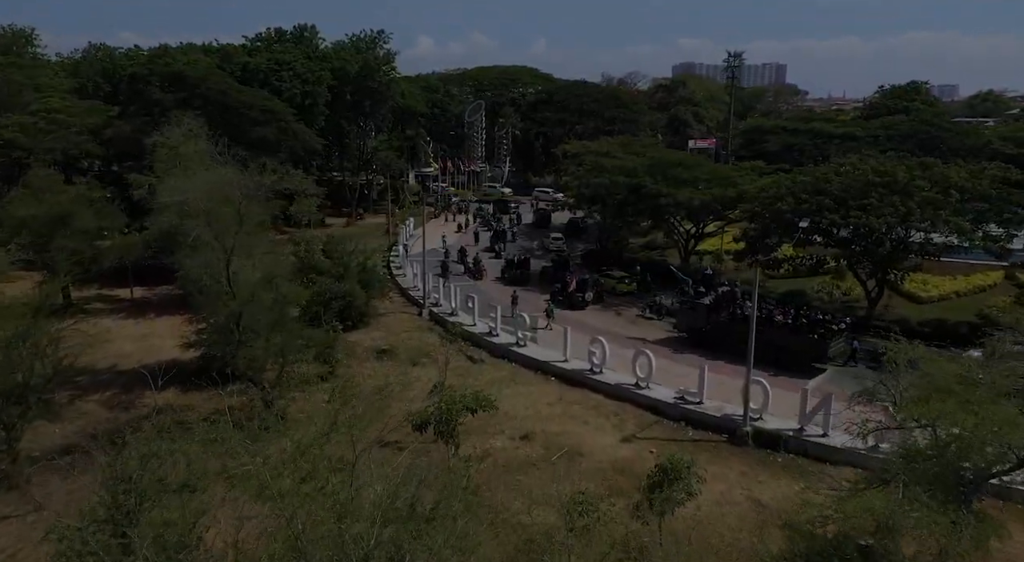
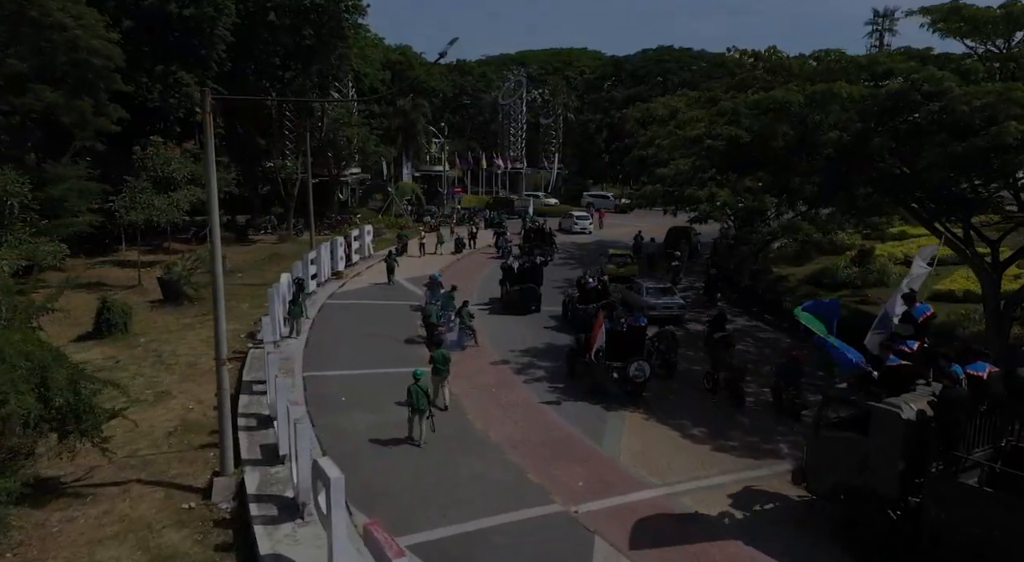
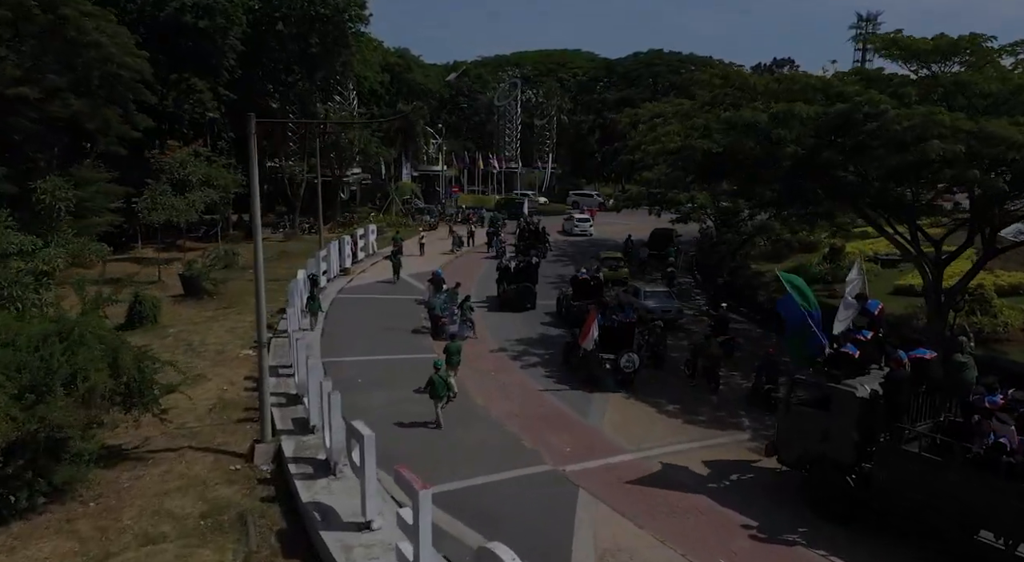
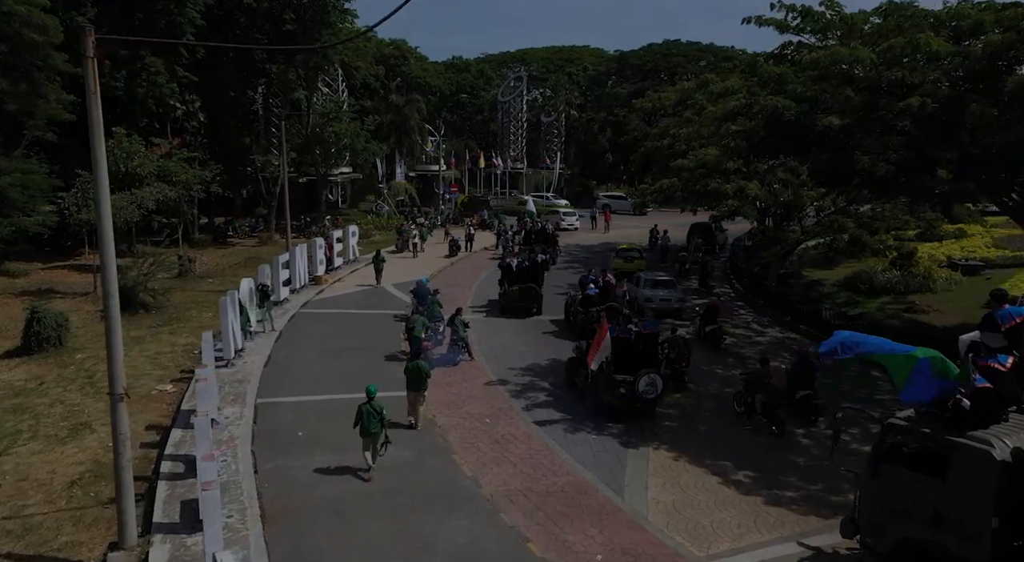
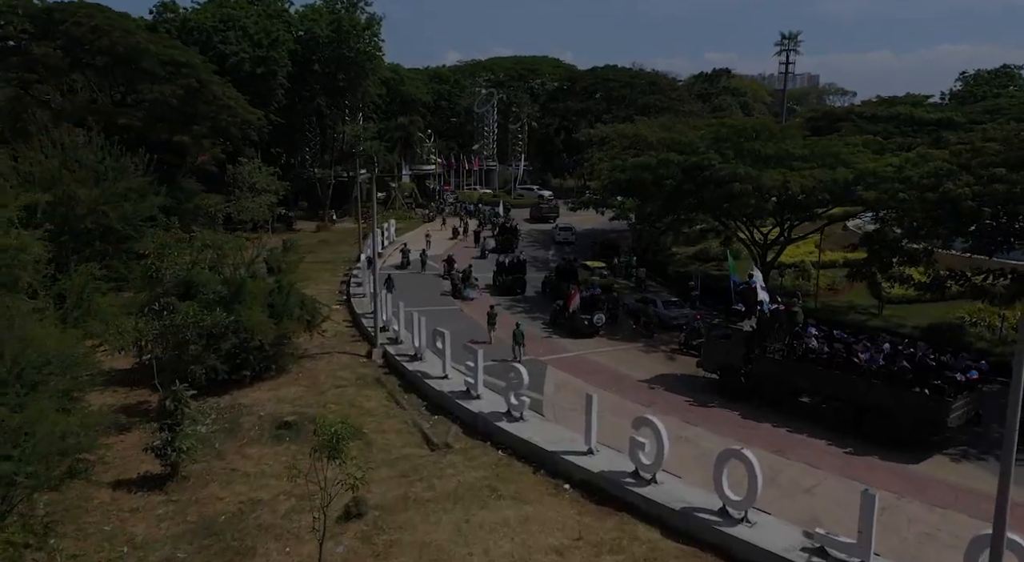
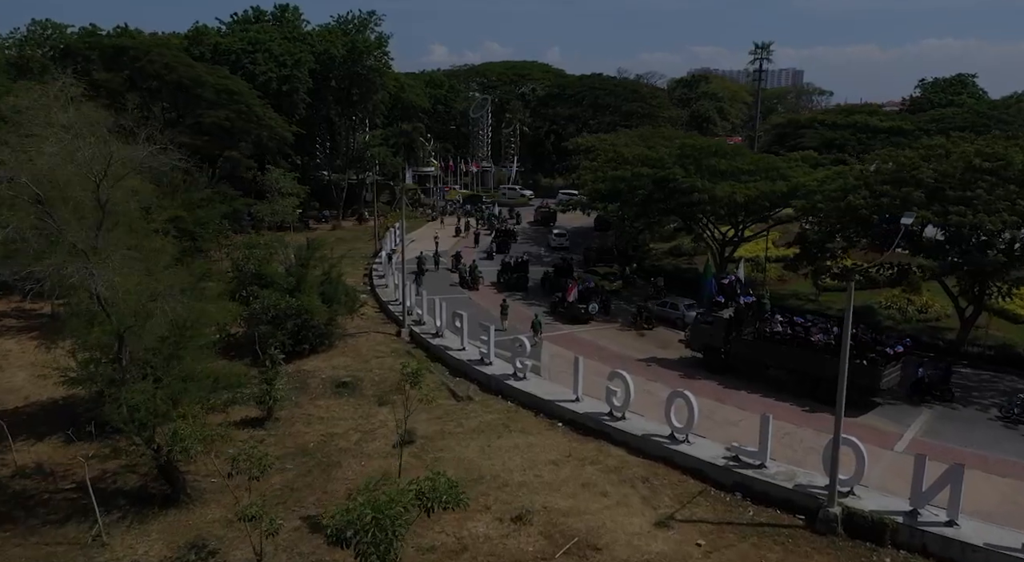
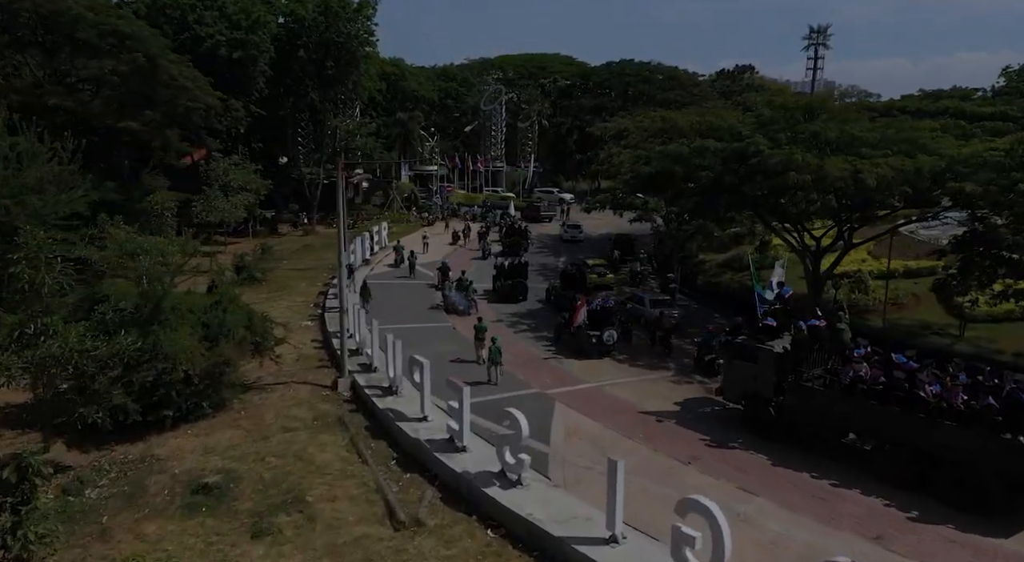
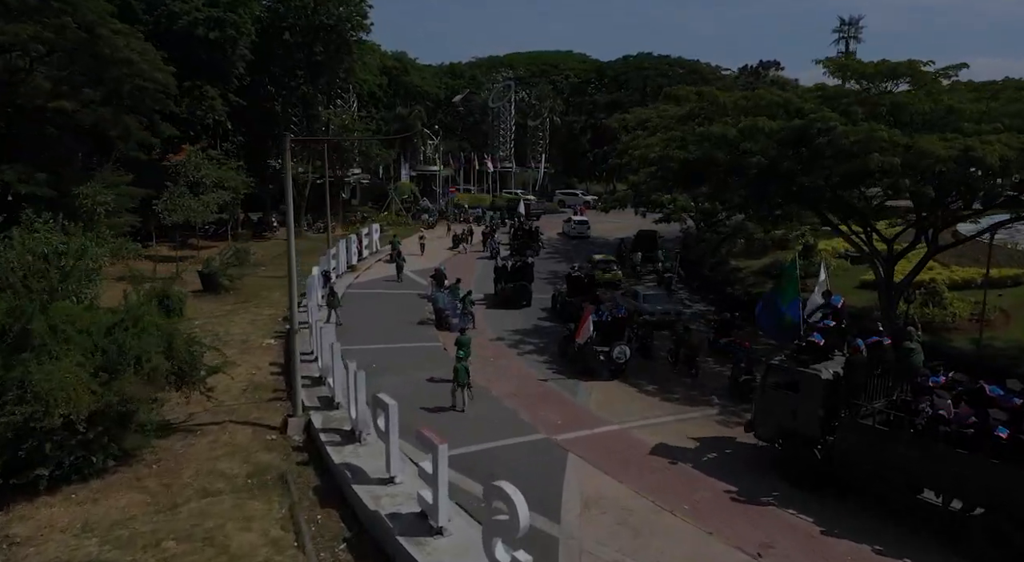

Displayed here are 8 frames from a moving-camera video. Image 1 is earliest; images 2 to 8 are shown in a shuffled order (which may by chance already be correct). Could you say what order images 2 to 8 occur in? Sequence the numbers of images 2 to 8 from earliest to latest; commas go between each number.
6, 5, 7, 8, 3, 2, 4
